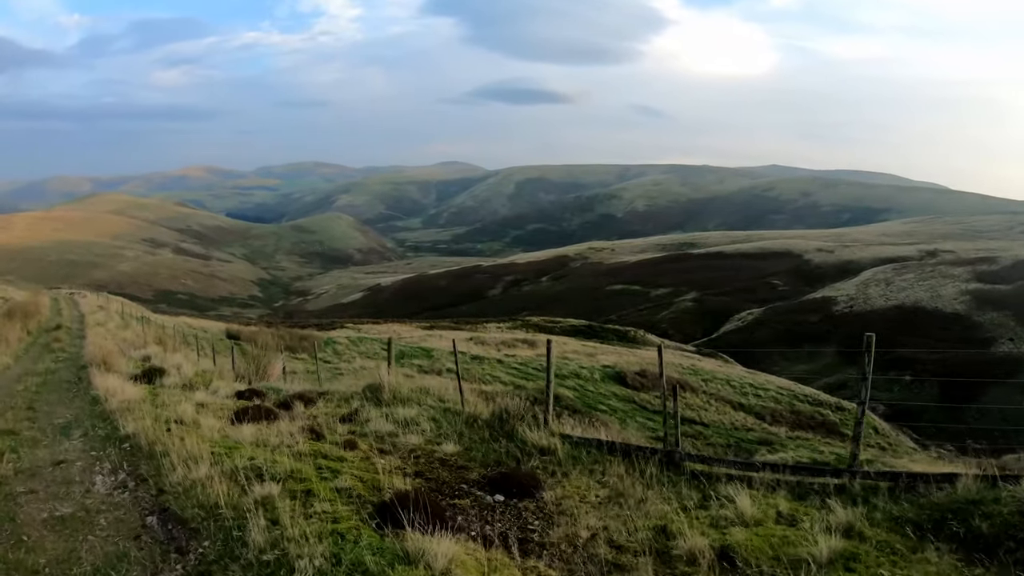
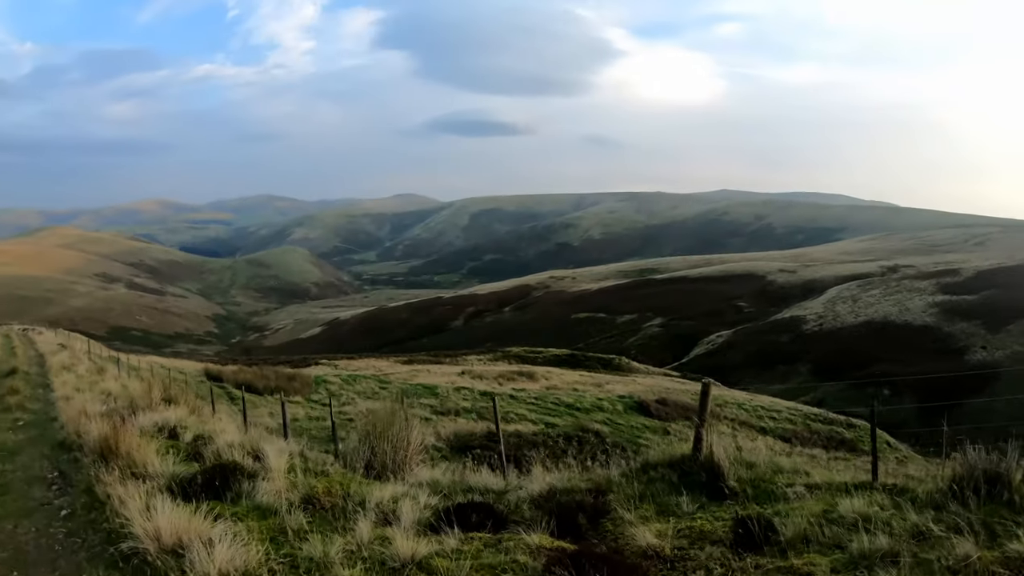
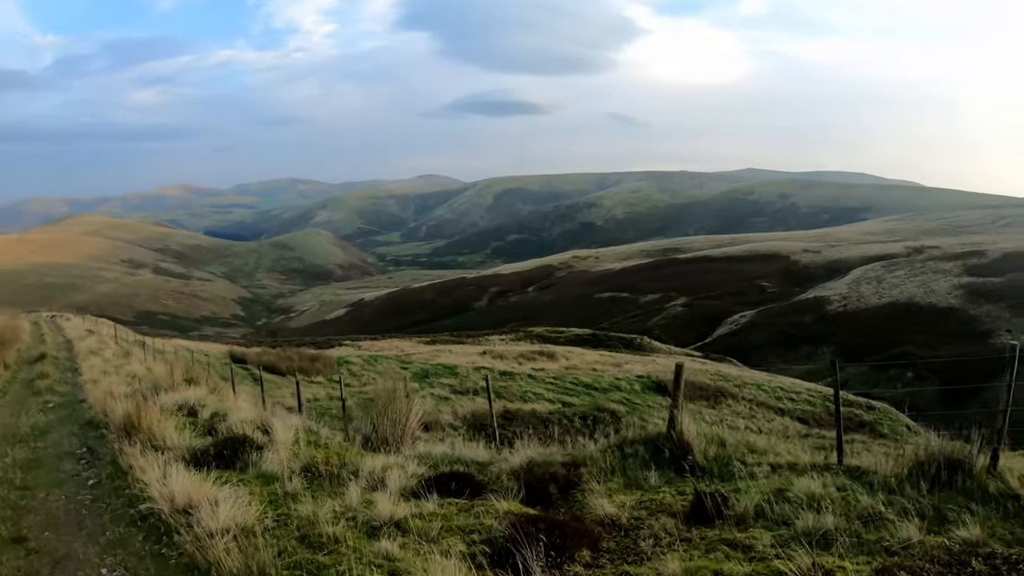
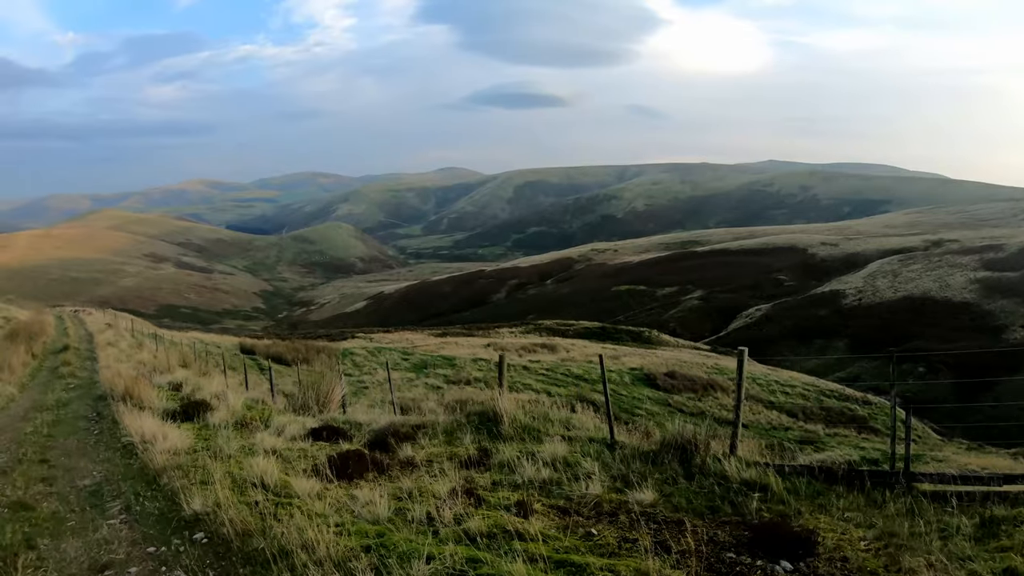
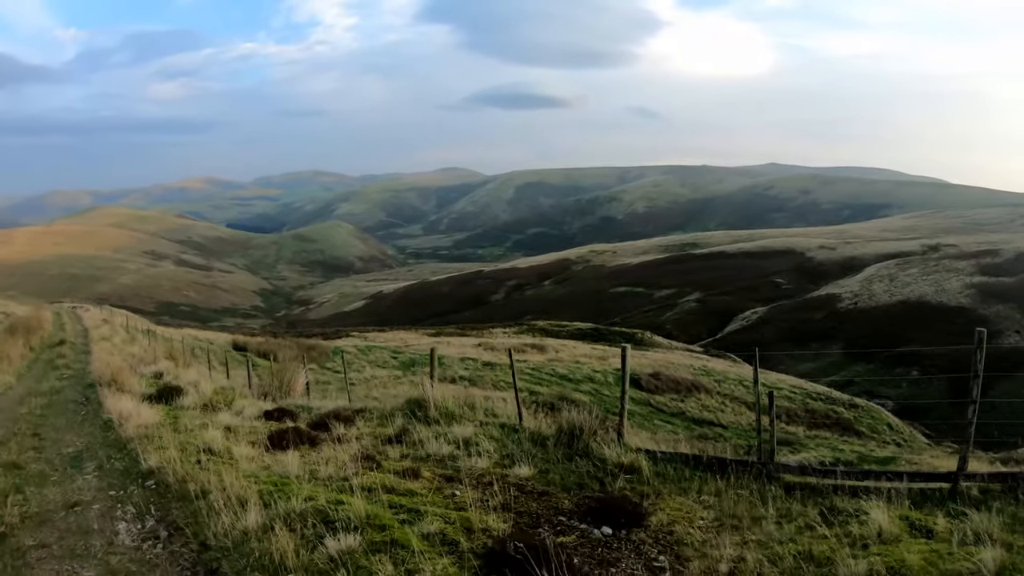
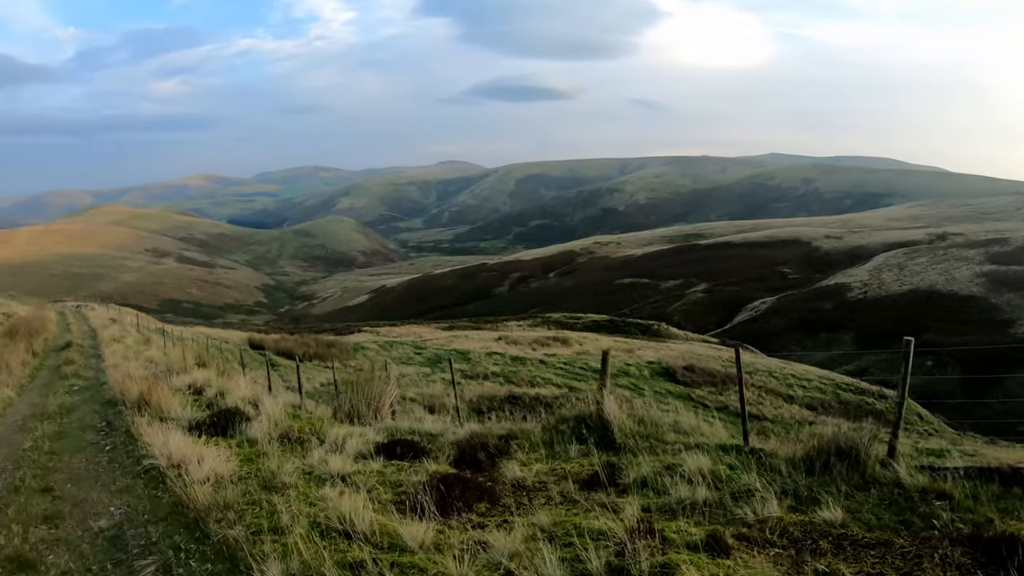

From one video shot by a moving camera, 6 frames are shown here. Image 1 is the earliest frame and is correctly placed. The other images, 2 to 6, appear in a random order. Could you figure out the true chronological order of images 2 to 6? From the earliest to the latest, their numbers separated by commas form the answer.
5, 4, 6, 3, 2
